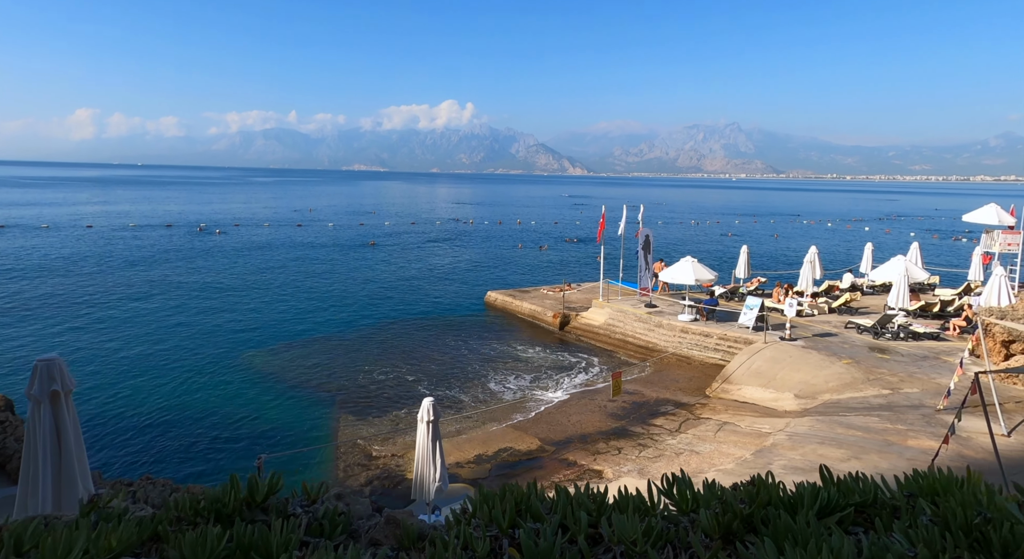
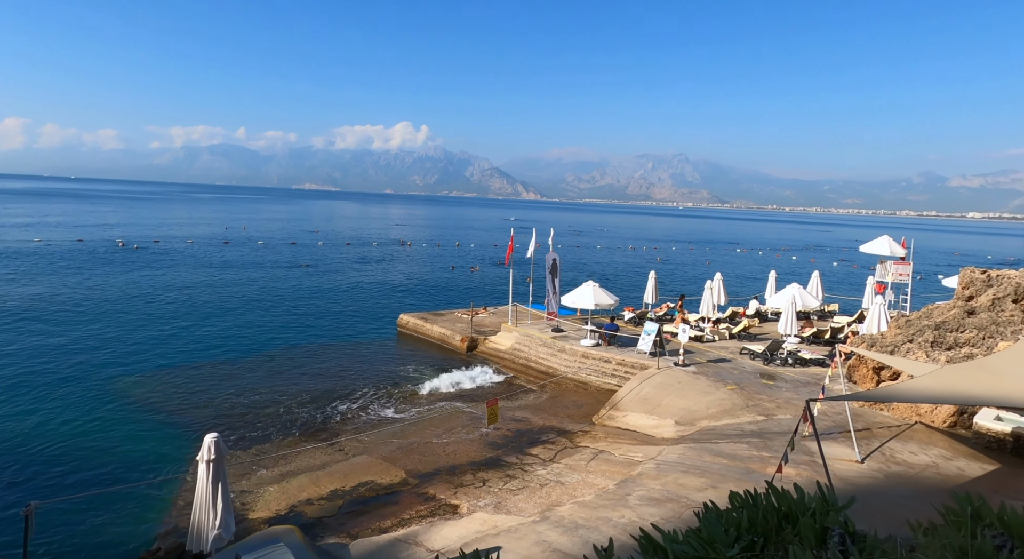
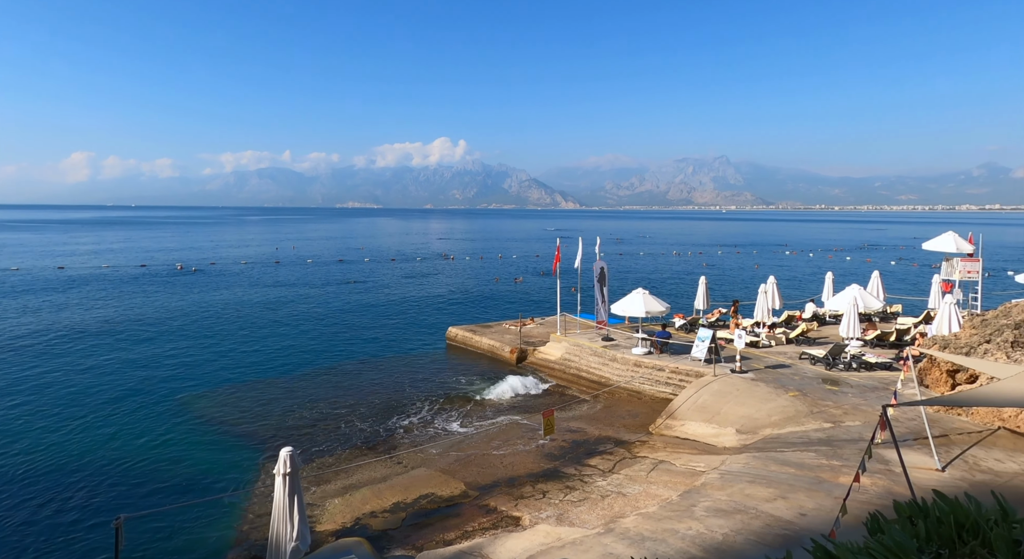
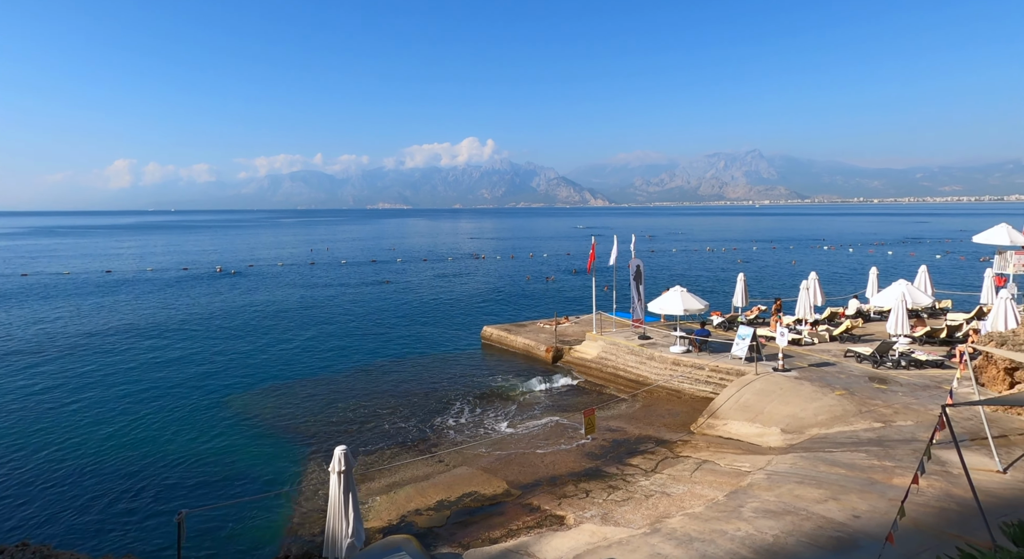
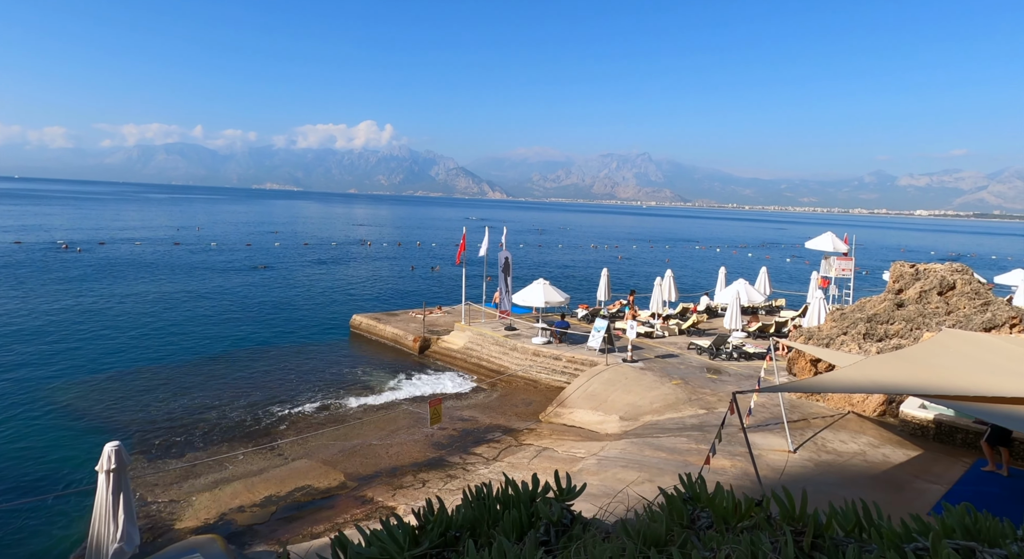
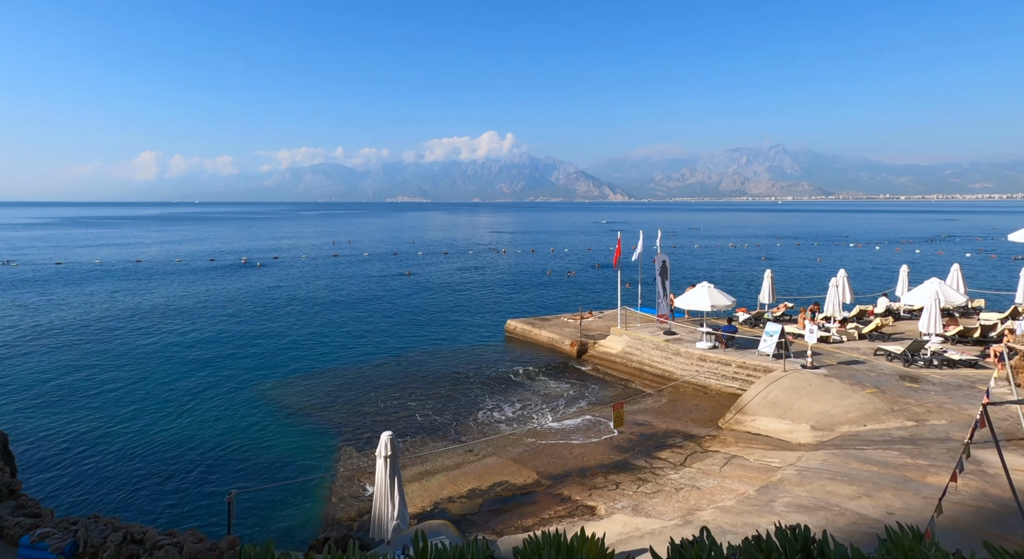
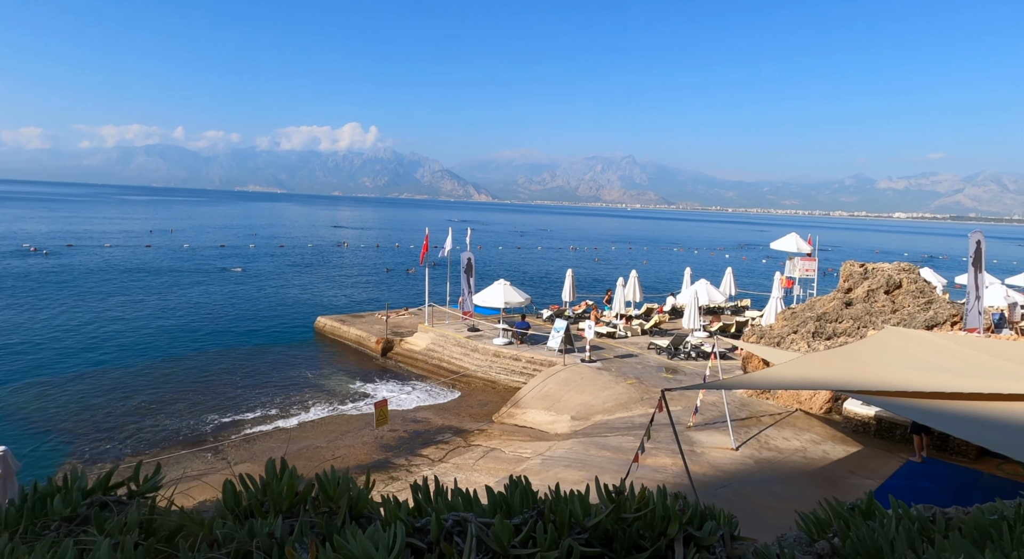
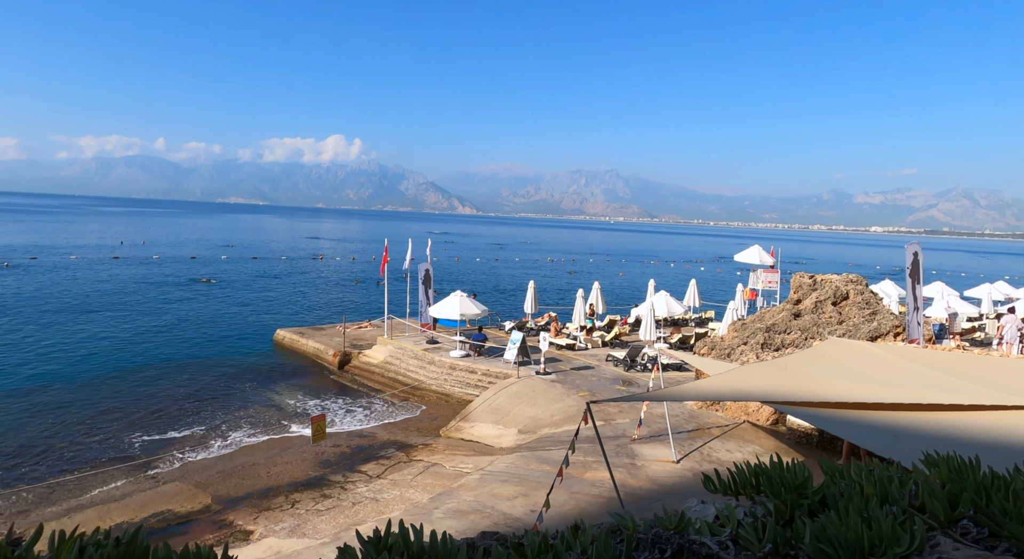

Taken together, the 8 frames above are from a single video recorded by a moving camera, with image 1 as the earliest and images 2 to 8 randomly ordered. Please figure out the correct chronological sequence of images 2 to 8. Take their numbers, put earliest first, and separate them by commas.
6, 4, 3, 2, 5, 7, 8
